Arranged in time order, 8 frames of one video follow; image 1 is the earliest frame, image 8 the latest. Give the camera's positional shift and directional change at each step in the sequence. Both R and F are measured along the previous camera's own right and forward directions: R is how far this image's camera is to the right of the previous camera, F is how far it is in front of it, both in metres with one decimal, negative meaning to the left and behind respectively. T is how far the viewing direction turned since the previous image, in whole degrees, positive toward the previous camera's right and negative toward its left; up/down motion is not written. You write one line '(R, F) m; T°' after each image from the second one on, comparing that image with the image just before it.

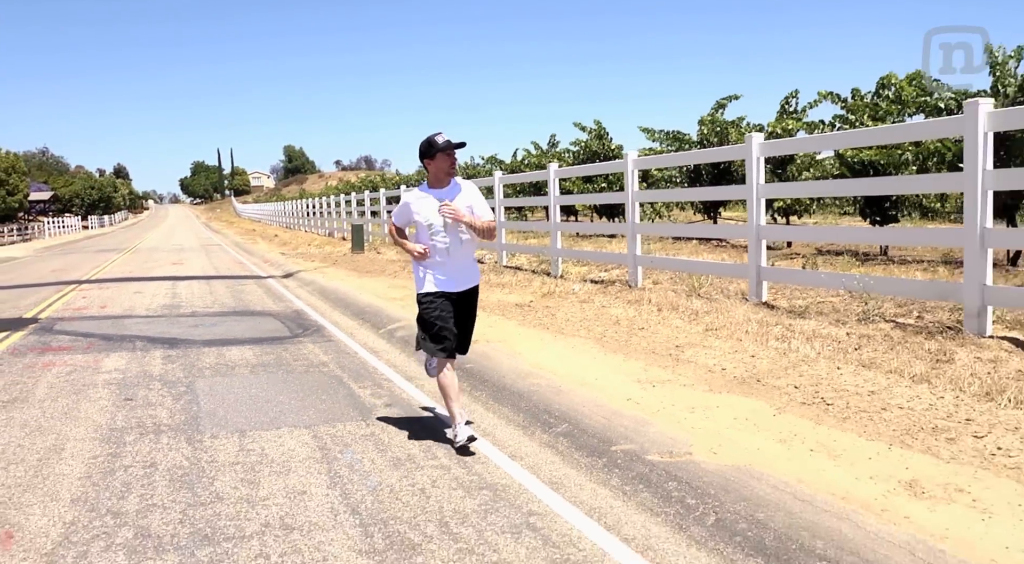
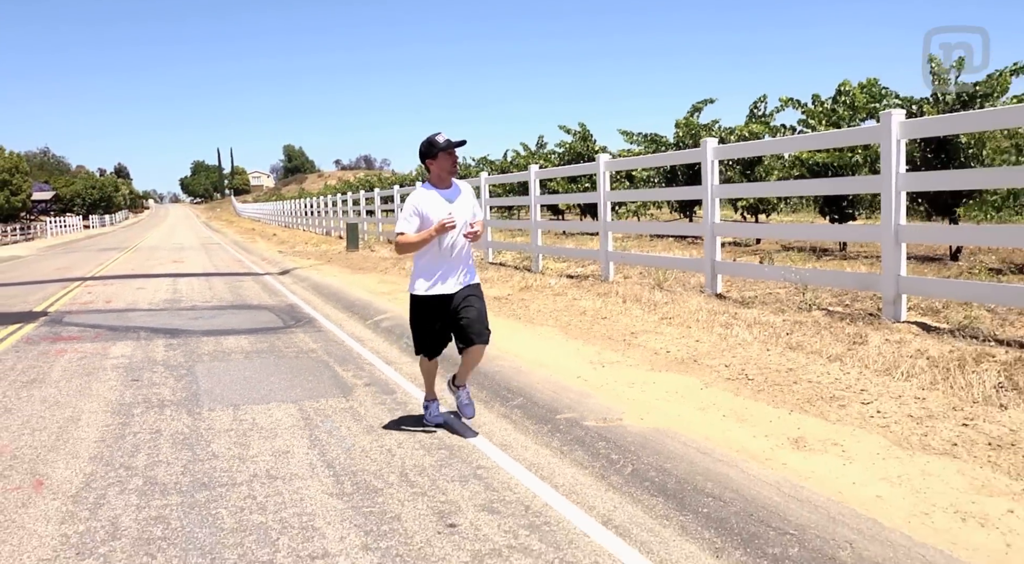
(+0.3, -0.7) m; 0°
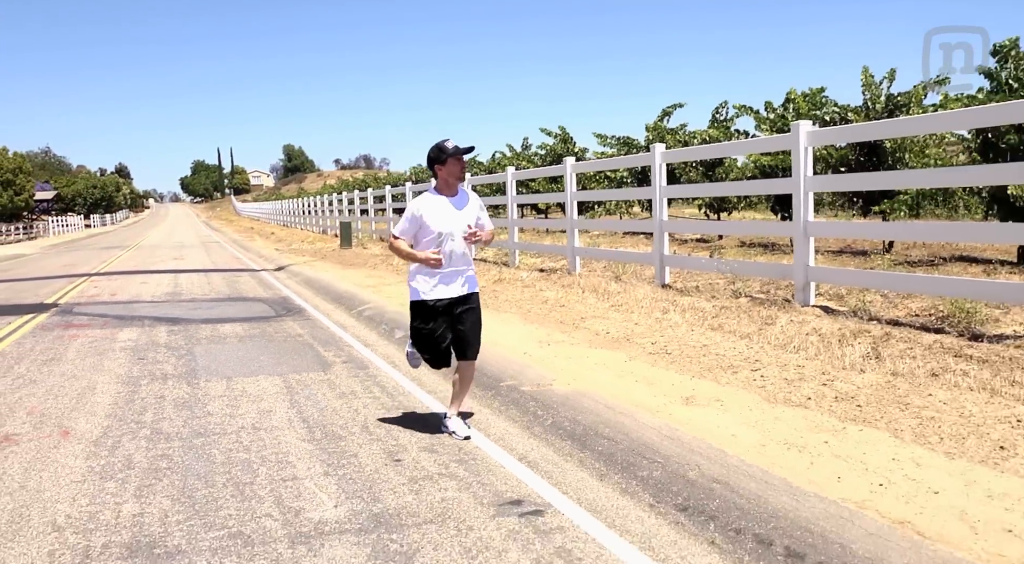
(+0.4, -1.0) m; 0°
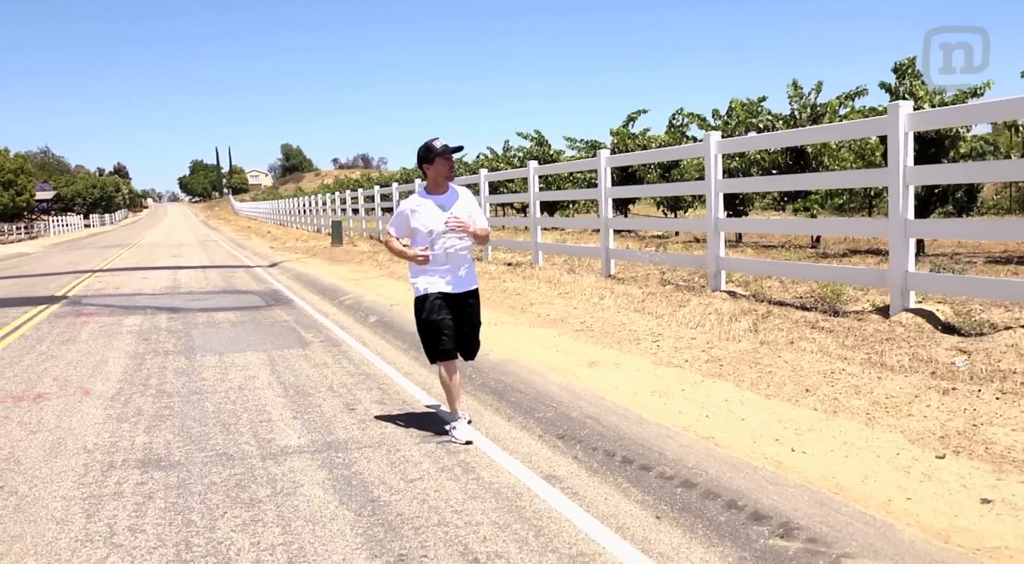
(+0.5, -1.3) m; 0°
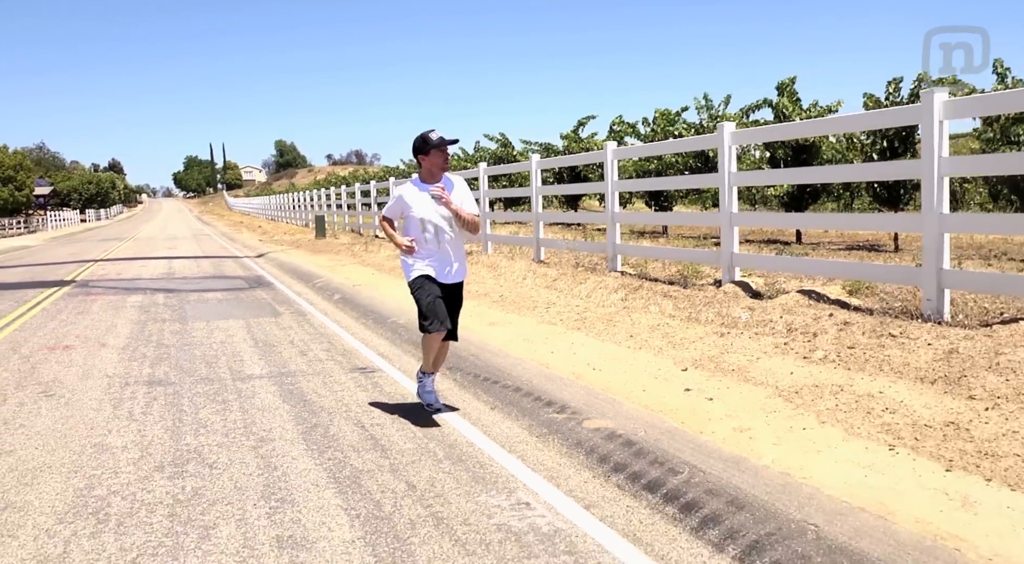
(+0.8, -2.0) m; 0°
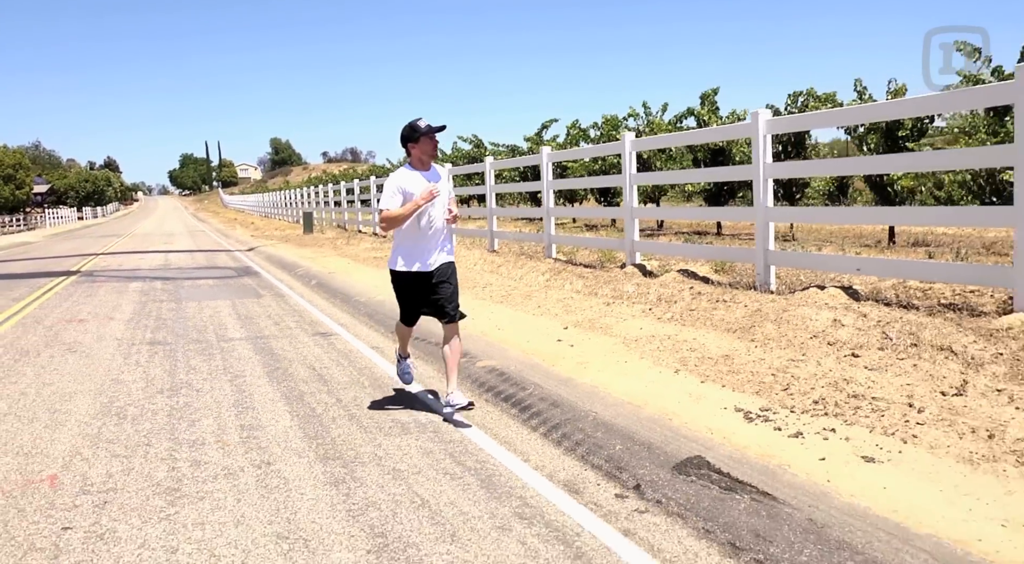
(+0.8, -1.8) m; 0°
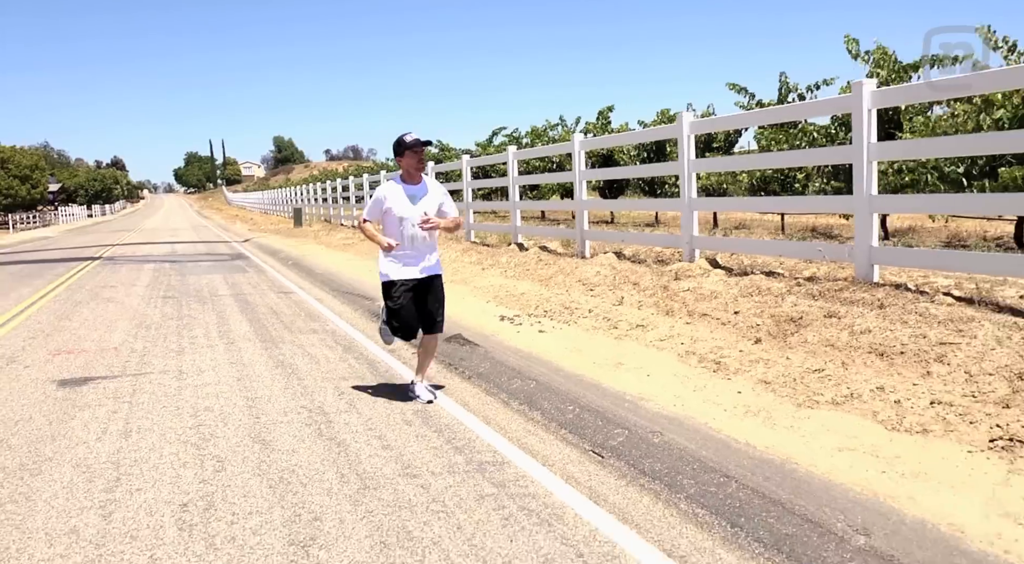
(+1.6, -3.8) m; 0°
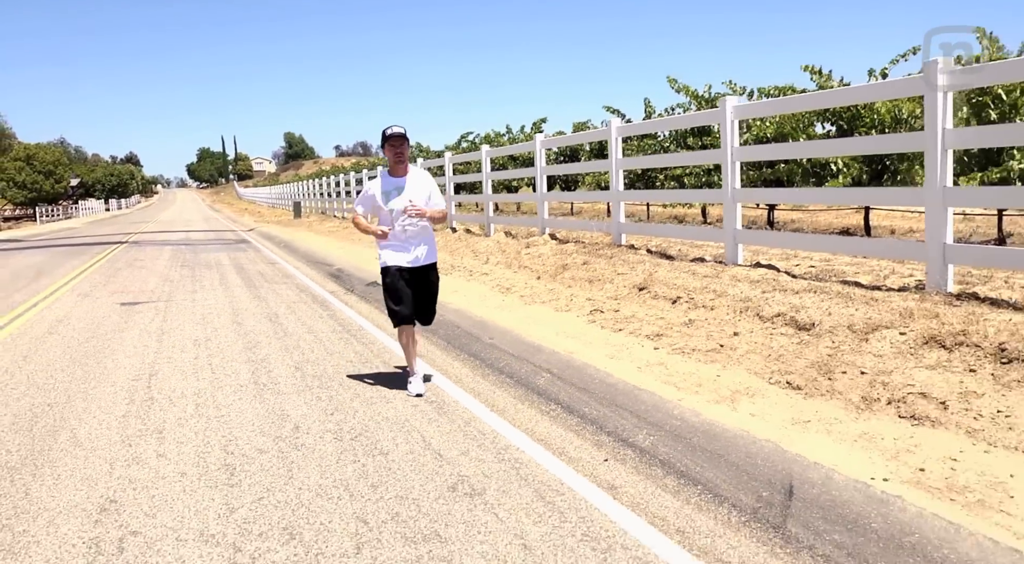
(+1.7, -4.2) m; -1°
